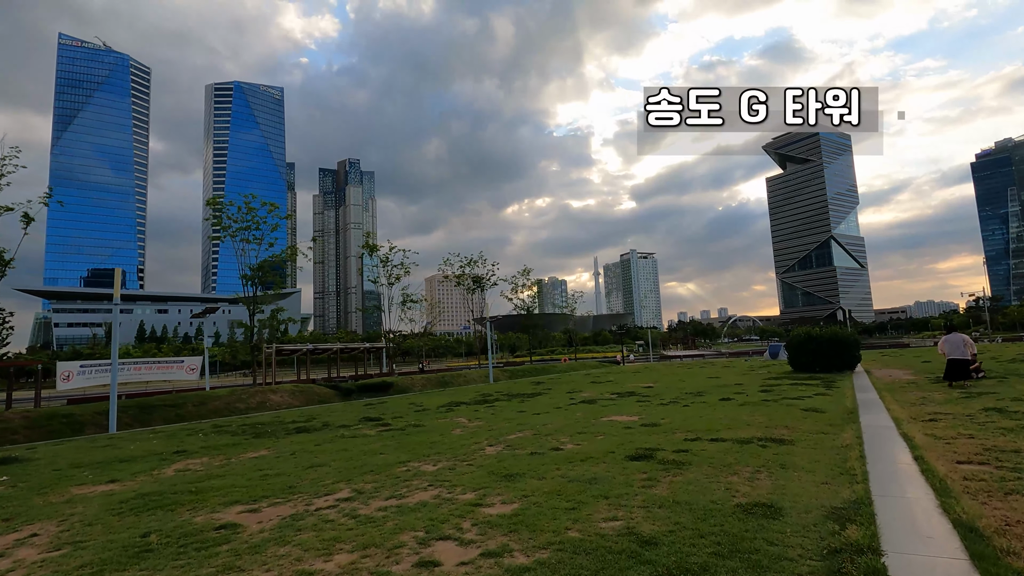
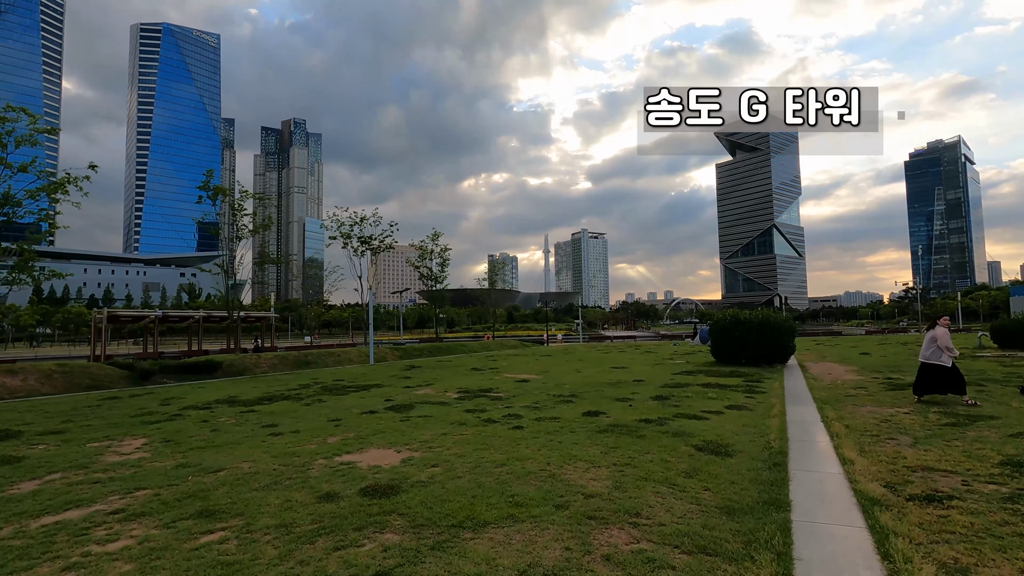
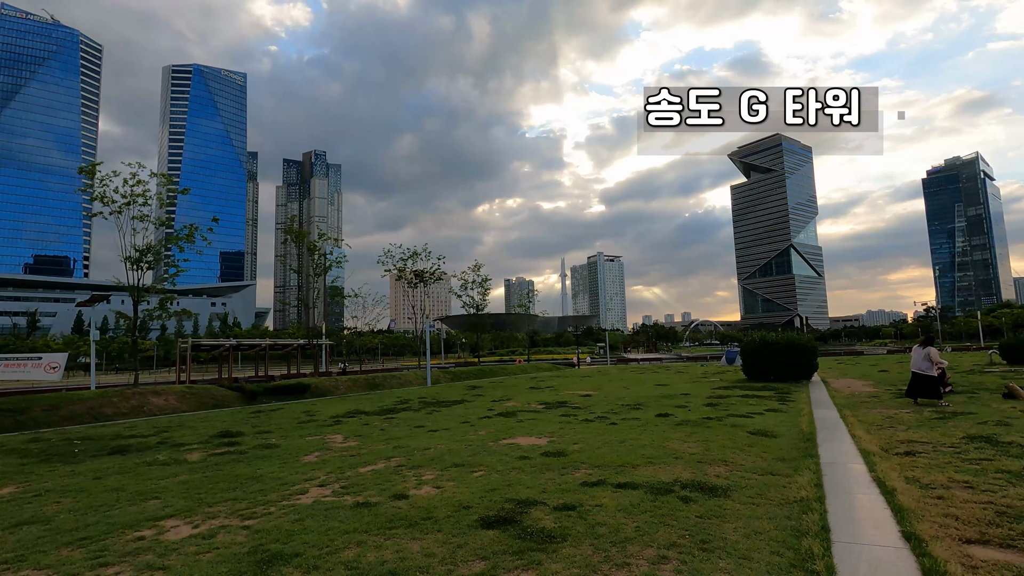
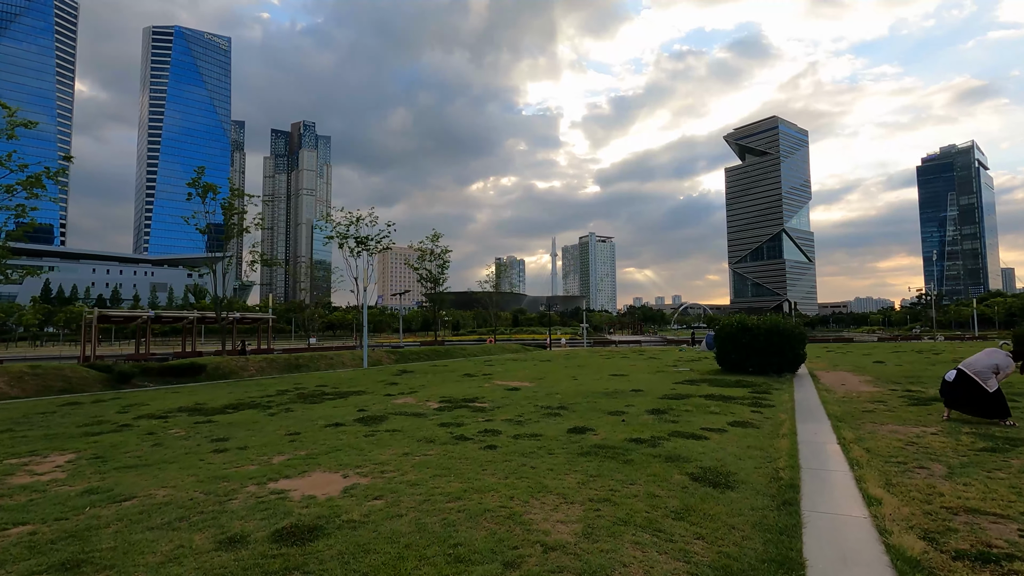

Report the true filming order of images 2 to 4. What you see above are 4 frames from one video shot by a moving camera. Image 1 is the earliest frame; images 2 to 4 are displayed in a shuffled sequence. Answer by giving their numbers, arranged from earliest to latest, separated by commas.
3, 2, 4
